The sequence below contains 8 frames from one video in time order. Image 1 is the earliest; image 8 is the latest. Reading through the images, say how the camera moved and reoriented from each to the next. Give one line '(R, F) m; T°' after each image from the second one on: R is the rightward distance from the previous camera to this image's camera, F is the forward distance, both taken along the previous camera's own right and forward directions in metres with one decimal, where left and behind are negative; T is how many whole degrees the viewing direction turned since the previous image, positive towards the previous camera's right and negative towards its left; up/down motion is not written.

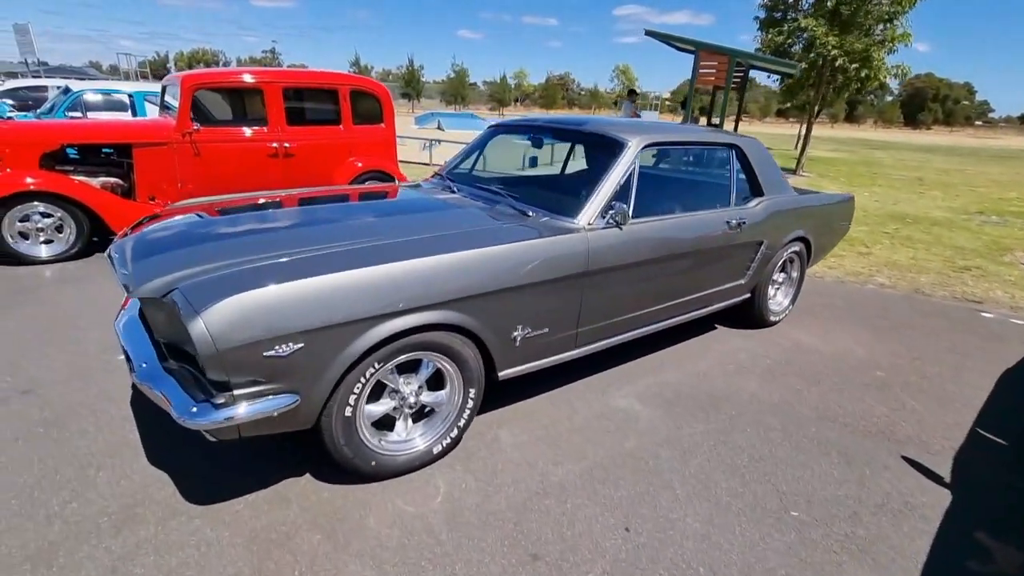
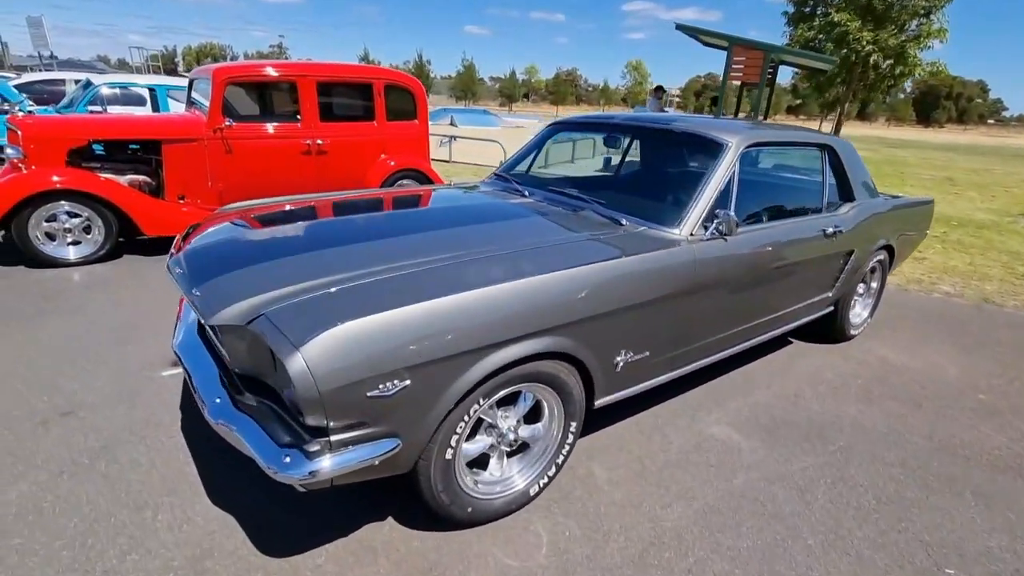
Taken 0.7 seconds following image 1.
(-0.5, +0.3) m; -1°
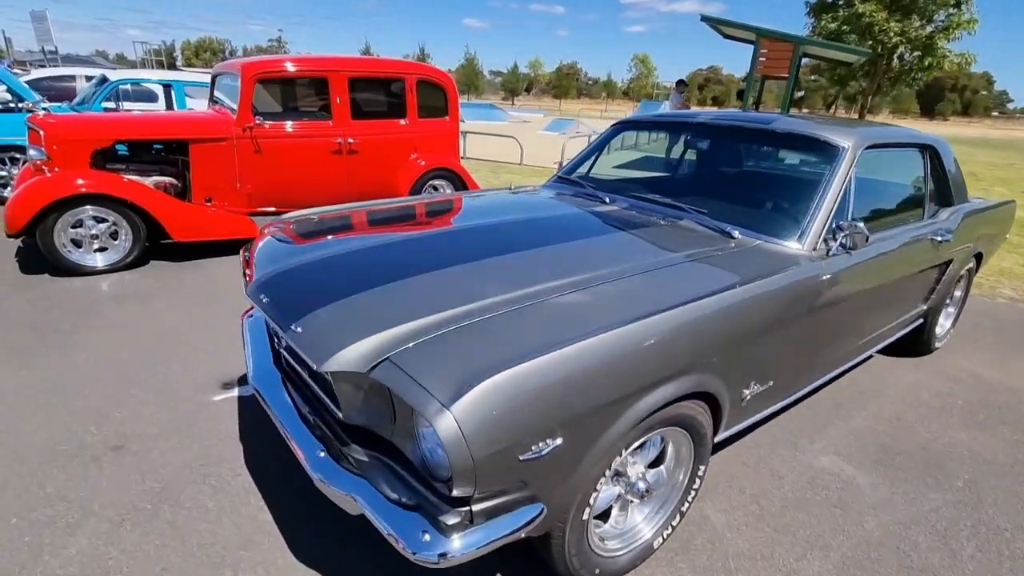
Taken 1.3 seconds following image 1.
(-0.5, +0.3) m; 0°
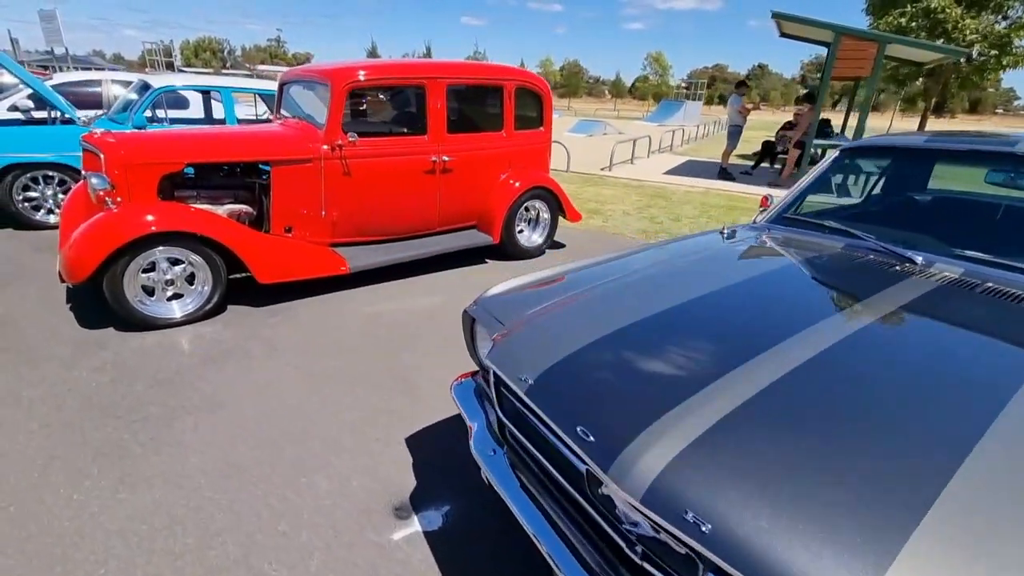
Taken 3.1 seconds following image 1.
(-1.3, +0.8) m; 0°
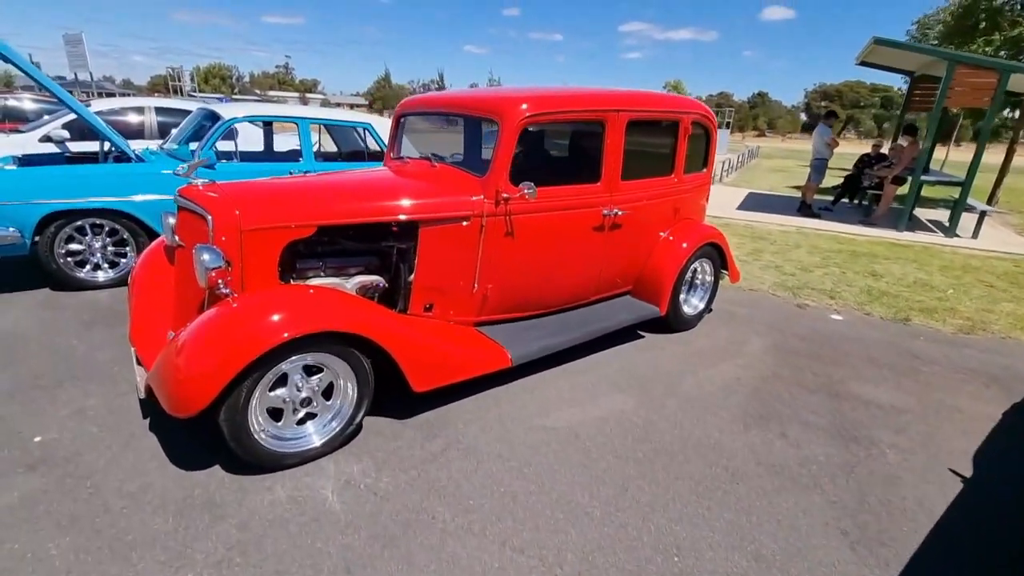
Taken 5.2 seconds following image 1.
(-1.5, +1.2) m; 0°
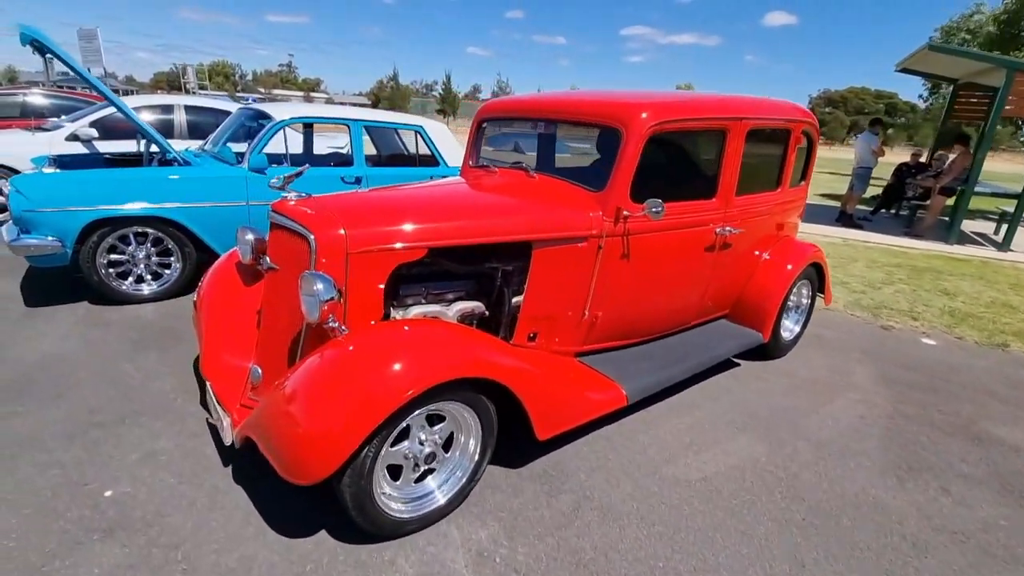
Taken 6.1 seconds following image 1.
(-0.7, +0.4) m; 0°
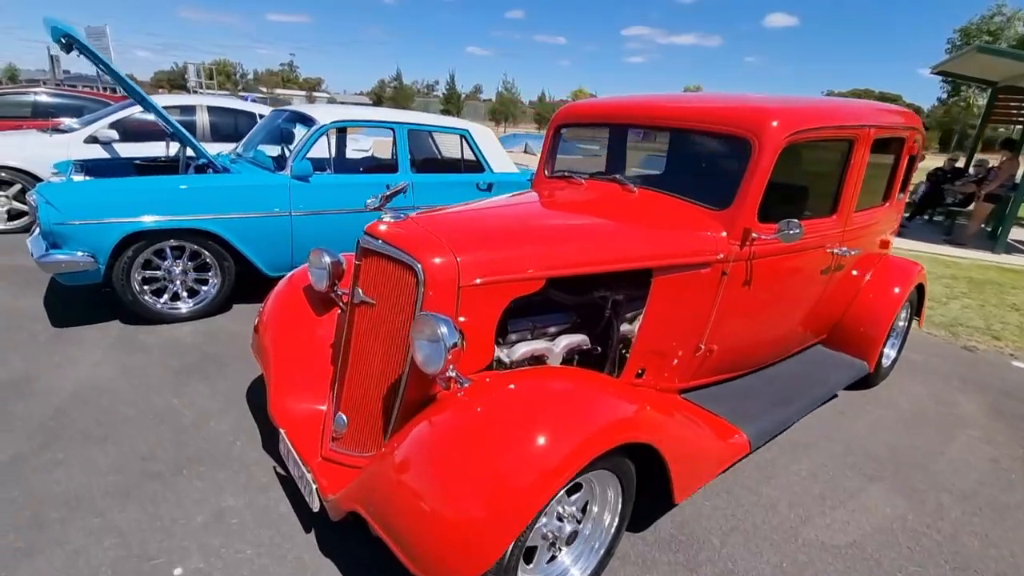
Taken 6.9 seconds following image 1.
(-0.6, +0.4) m; 0°
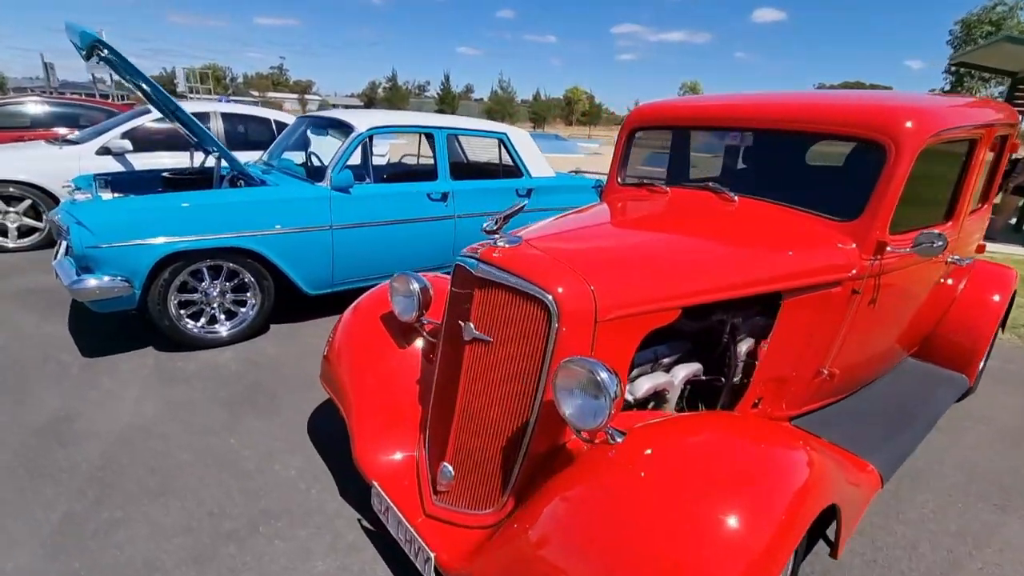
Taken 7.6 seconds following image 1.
(-0.5, +0.3) m; +1°
